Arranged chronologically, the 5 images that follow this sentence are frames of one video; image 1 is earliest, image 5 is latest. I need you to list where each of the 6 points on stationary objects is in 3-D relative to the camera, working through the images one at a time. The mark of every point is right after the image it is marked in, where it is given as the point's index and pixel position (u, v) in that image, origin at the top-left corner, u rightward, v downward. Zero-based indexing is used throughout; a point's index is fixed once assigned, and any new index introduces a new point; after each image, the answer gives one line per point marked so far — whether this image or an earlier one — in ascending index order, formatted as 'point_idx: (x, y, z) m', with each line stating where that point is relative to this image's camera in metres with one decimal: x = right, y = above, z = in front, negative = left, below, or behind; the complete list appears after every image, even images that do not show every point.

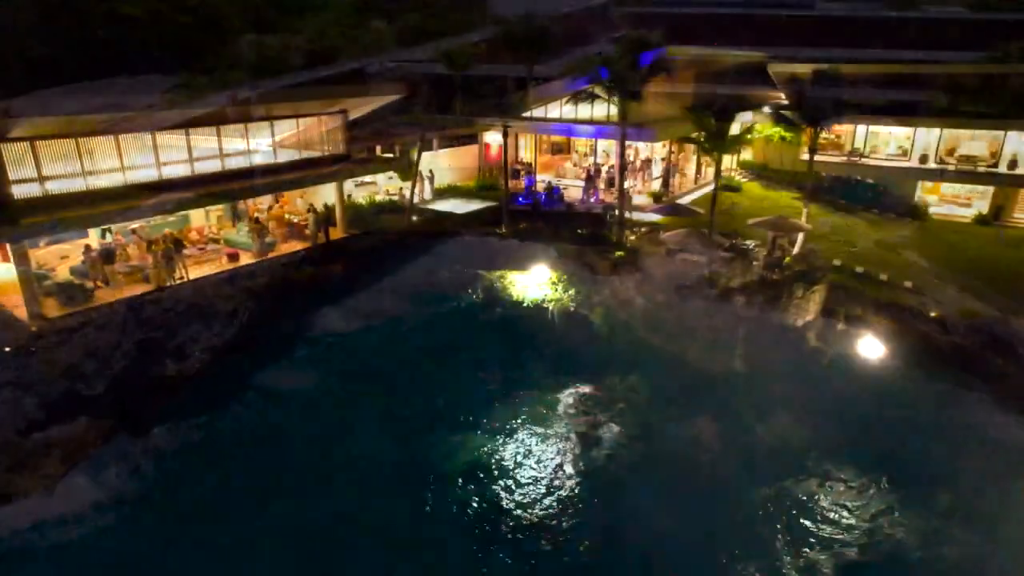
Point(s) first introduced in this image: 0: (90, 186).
0: (-10.0, +2.3, +14.3) m
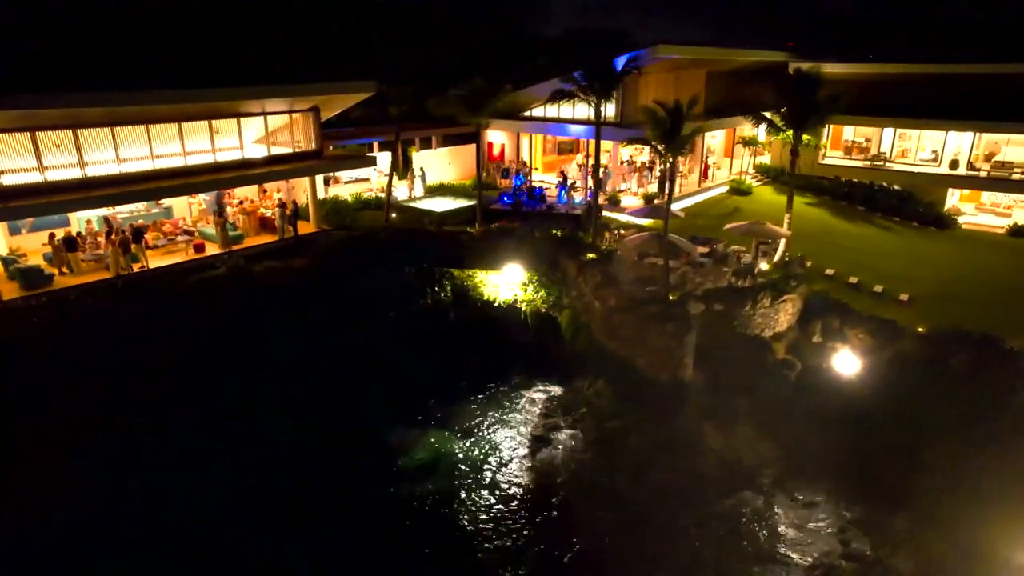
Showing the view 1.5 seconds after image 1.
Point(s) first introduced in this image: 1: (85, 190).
0: (-11.5, +2.7, +15.2) m
1: (-11.0, +2.4, +15.6) m
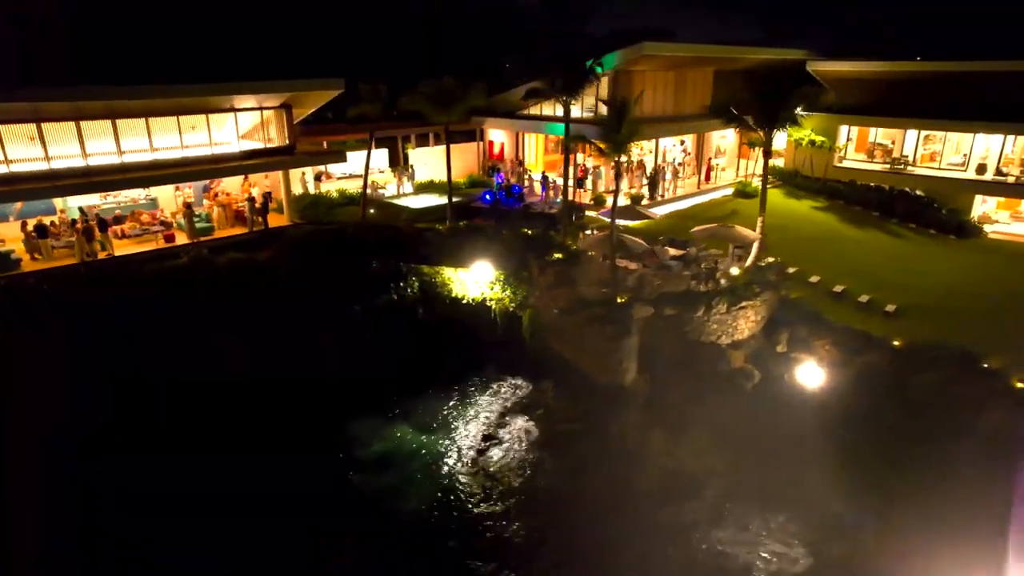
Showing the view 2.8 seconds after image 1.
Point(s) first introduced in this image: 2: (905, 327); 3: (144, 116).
0: (-13.0, +3.1, +16.2) m
1: (-12.5, +2.8, +16.5) m
2: (+11.8, -1.2, +18.4) m
3: (-10.5, +4.9, +17.6) m
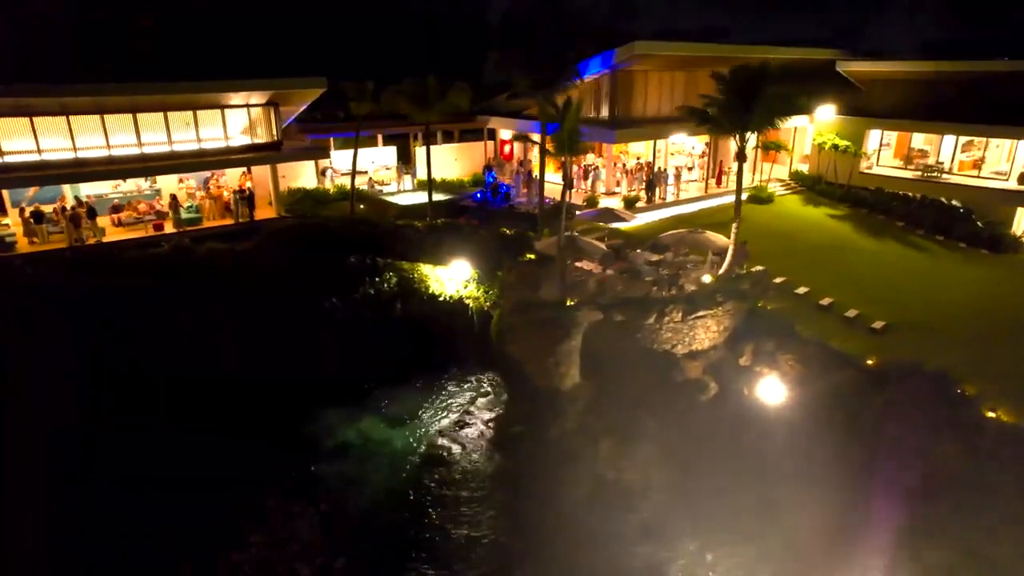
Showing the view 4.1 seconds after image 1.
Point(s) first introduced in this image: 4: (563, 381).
0: (-14.2, +3.6, +17.6) m
1: (-13.6, +3.4, +17.9) m
2: (+10.6, -1.6, +17.2) m
3: (-11.5, +5.4, +18.8) m
4: (+1.5, -2.5, +16.7) m
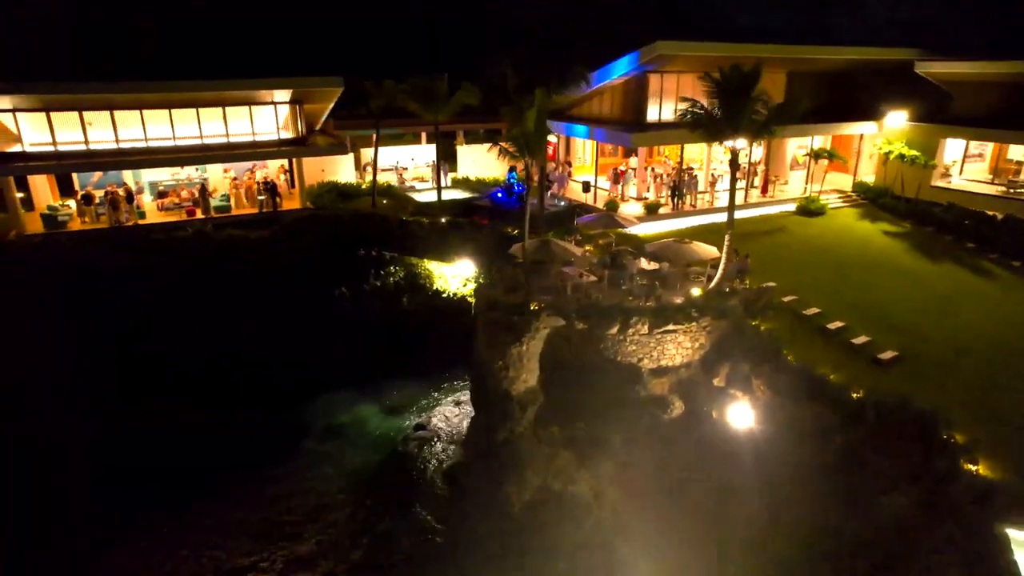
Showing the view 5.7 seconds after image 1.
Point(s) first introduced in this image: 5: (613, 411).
0: (-14.4, +4.5, +20.0) m
1: (-13.8, +4.2, +20.3) m
2: (+9.6, -2.3, +15.5) m
3: (-11.4, +6.1, +20.7) m
4: (+0.5, -2.6, +16.6) m
5: (+2.8, -3.3, +15.7) m
